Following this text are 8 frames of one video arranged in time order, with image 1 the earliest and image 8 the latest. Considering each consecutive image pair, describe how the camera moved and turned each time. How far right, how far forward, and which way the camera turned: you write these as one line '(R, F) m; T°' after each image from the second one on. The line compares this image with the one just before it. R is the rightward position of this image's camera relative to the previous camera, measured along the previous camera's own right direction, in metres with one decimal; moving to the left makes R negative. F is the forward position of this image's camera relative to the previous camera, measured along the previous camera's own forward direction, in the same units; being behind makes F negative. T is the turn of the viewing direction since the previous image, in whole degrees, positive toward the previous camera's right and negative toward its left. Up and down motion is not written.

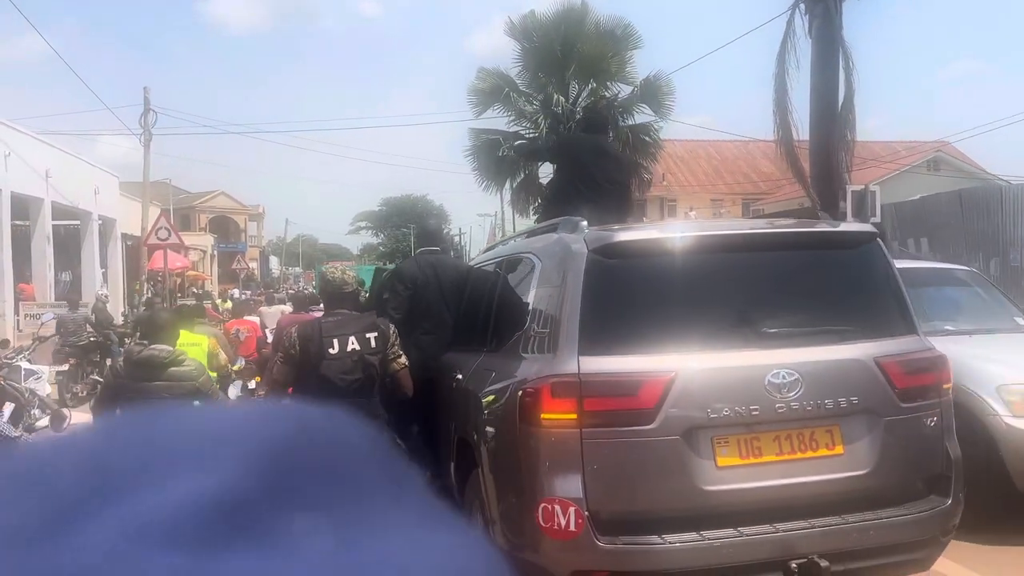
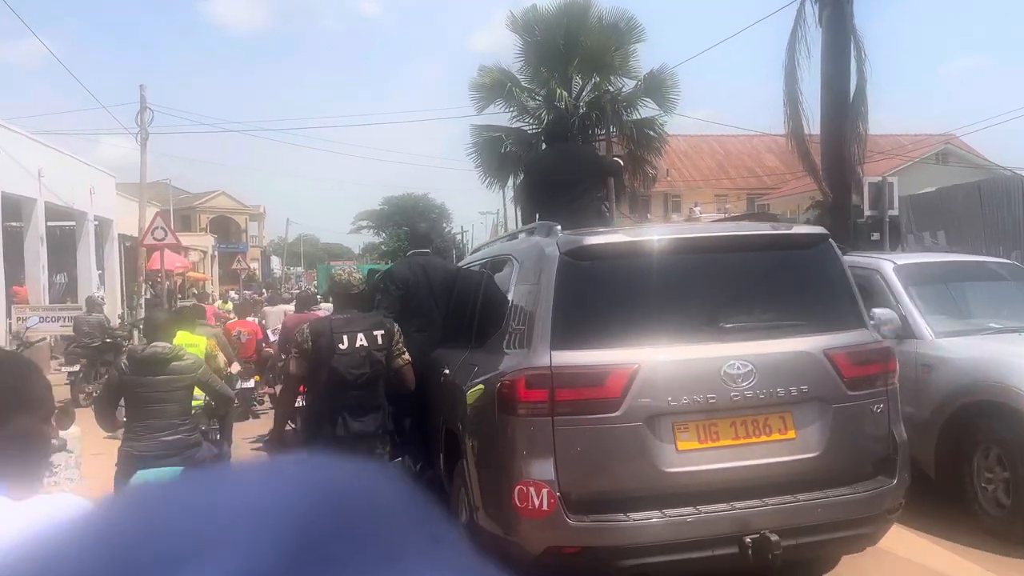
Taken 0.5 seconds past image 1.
(0.0, +0.3) m; 0°
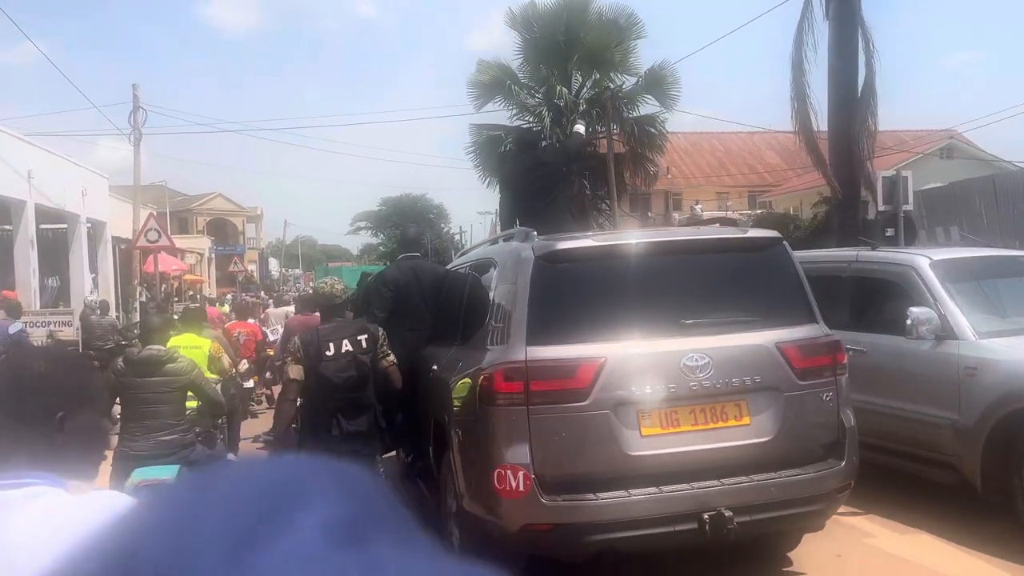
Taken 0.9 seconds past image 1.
(-0.1, +0.2) m; 0°
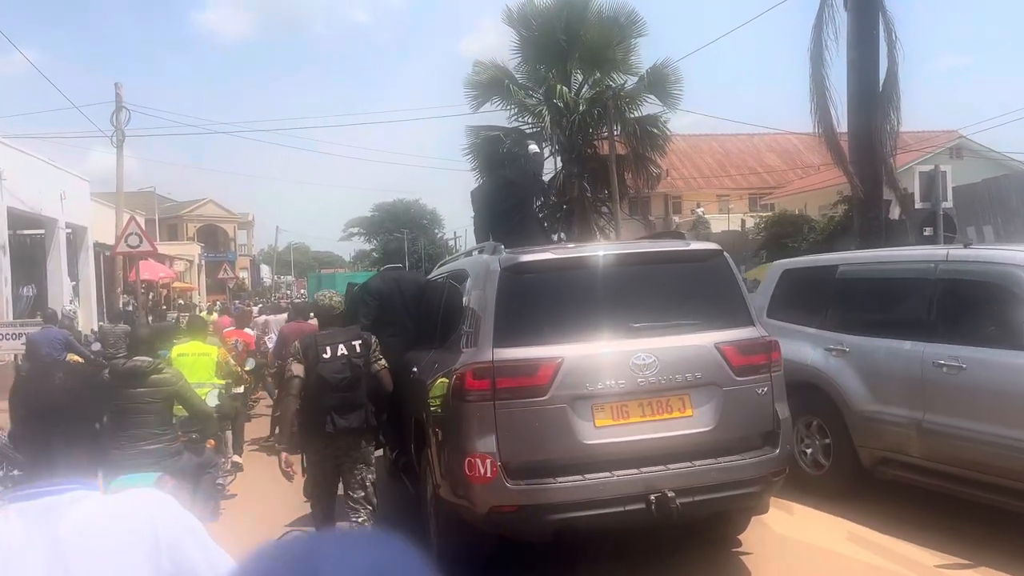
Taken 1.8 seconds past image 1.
(-0.1, +0.6) m; +1°
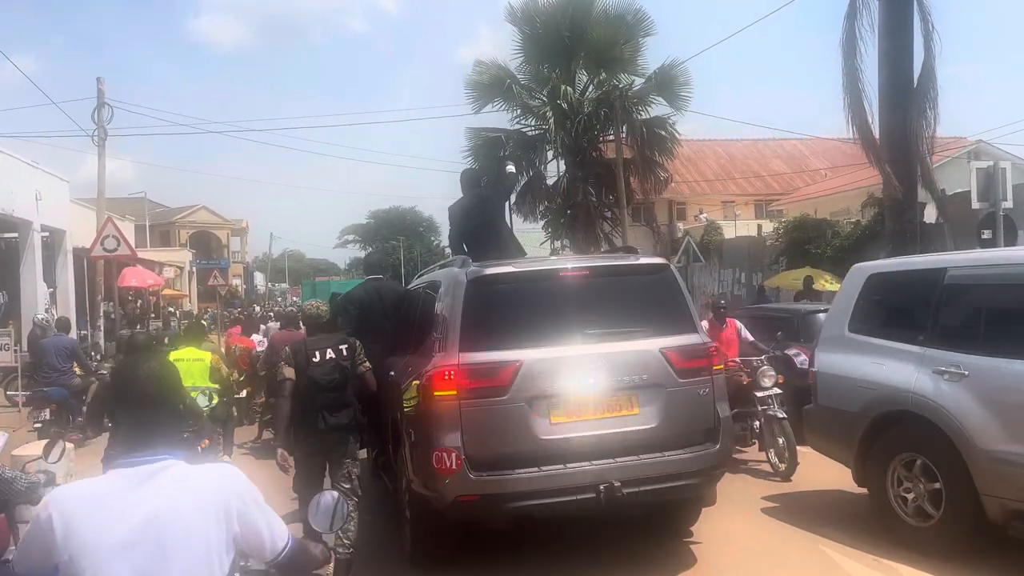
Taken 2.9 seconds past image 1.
(-0.1, +0.7) m; 0°
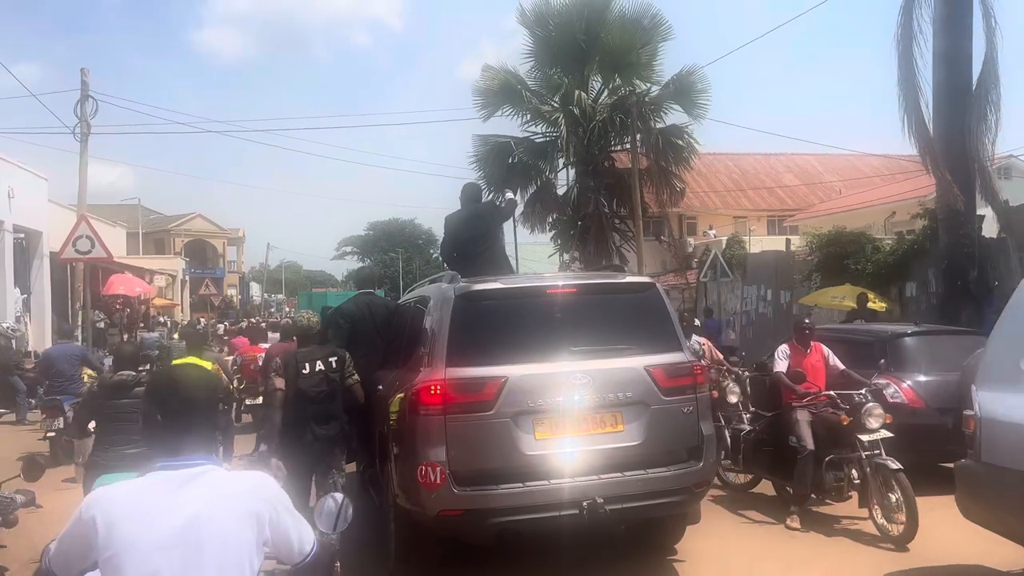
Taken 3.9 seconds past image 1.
(-0.2, +0.9) m; 0°
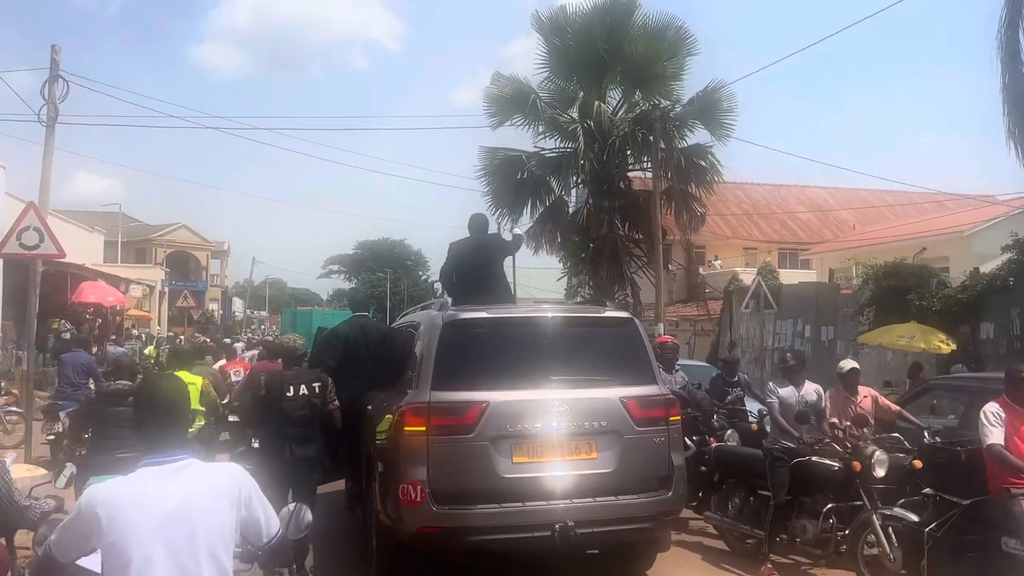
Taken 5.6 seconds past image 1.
(-0.4, +1.3) m; +1°
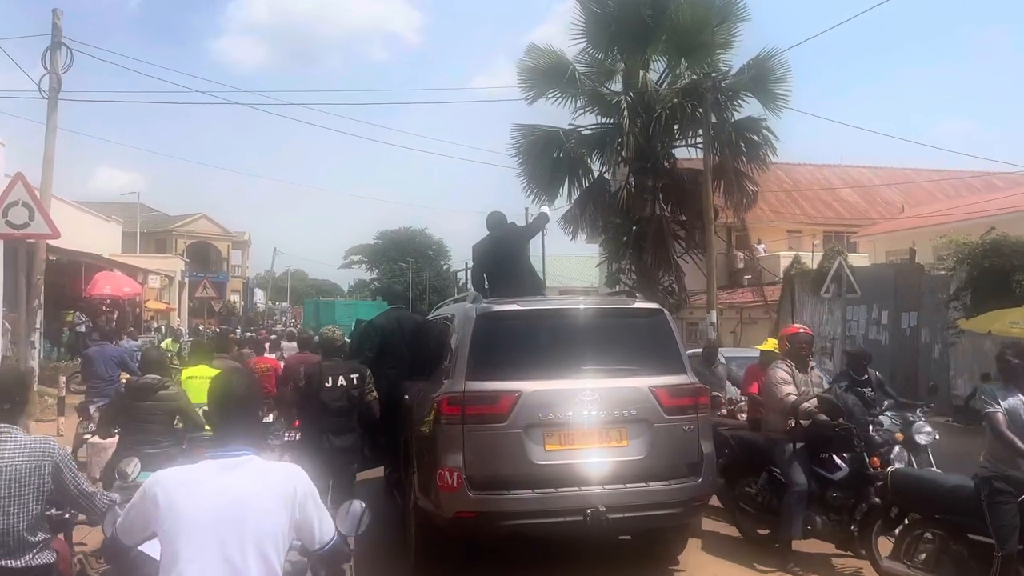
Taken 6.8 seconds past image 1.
(-0.3, +1.0) m; -1°
